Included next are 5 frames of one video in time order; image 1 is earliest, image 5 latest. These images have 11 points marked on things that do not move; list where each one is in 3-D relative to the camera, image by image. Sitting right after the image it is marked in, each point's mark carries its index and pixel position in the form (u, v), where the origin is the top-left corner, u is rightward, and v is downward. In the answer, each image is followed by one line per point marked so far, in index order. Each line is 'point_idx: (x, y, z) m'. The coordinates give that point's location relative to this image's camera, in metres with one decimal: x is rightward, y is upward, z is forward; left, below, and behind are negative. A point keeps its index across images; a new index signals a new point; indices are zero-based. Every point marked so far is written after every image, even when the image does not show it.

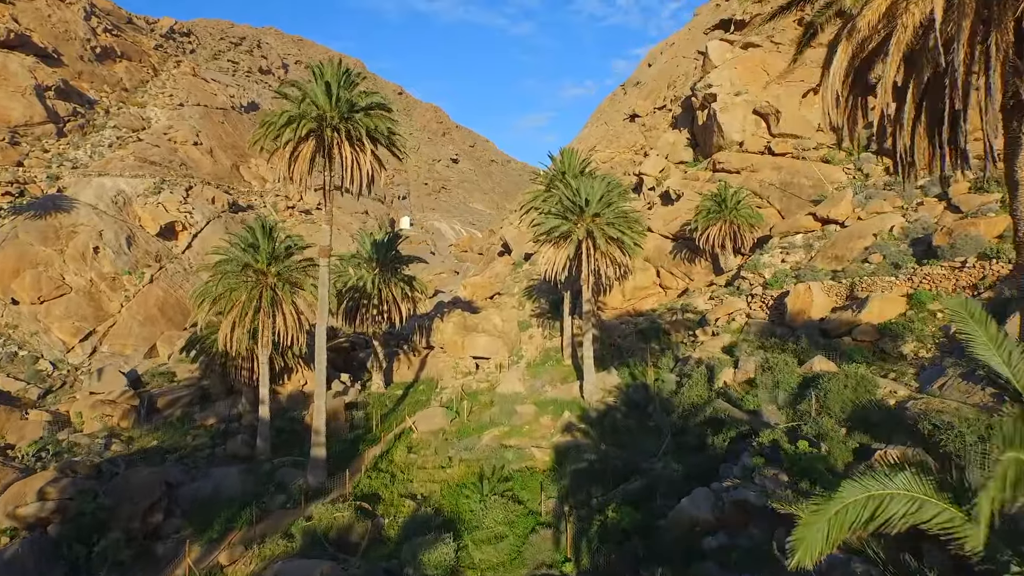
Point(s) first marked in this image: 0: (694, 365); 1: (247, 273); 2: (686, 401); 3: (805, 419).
0: (+6.1, -2.6, +19.6) m
1: (-7.9, +0.5, +17.3) m
2: (+5.2, -3.4, +17.6) m
3: (+6.7, -3.0, +13.4) m
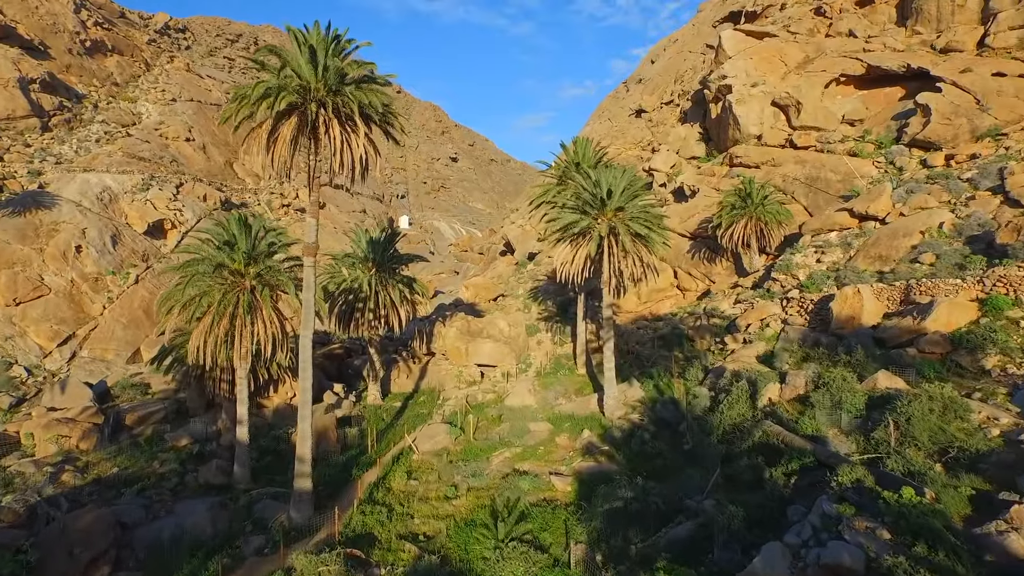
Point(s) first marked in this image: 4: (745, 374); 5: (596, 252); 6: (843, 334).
0: (+6.5, -2.7, +17.4) m
1: (-7.5, +0.4, +15.1) m
2: (+5.6, -3.5, +15.4) m
3: (+7.1, -3.1, +11.1) m
4: (+6.8, -2.5, +17.2) m
5: (+2.6, +1.1, +18.3) m
6: (+10.1, -1.4, +17.9) m
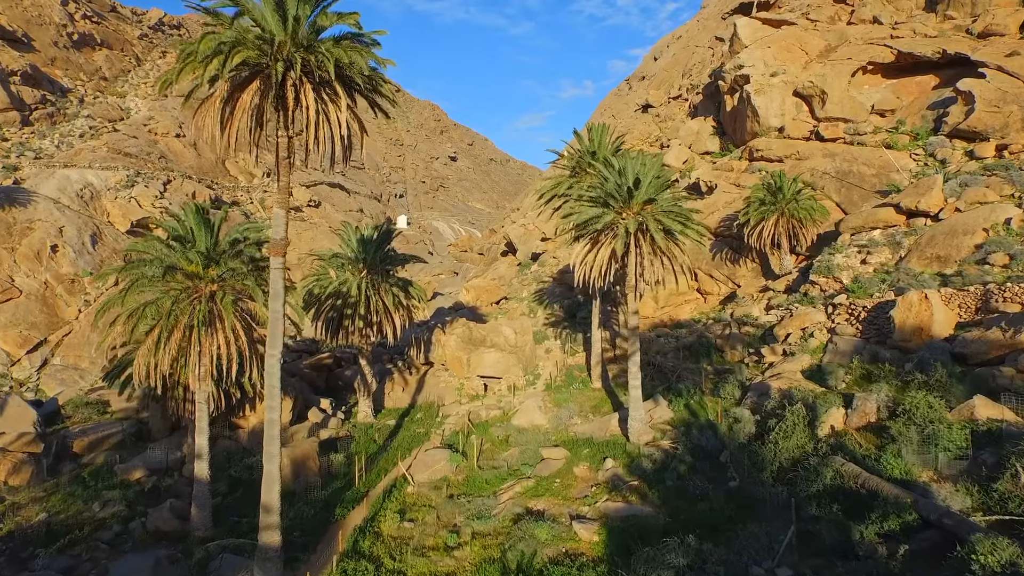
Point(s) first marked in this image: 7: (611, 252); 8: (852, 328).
0: (+6.7, -2.8, +14.8) m
1: (-7.2, +0.2, +12.5) m
2: (+5.9, -3.6, +12.8) m
3: (+7.4, -3.2, +8.6) m
4: (+7.1, -2.6, +14.7) m
5: (+2.9, +1.0, +15.8) m
6: (+10.4, -1.6, +15.3) m
7: (+2.8, +1.0, +16.6) m
8: (+10.3, -1.2, +17.7) m
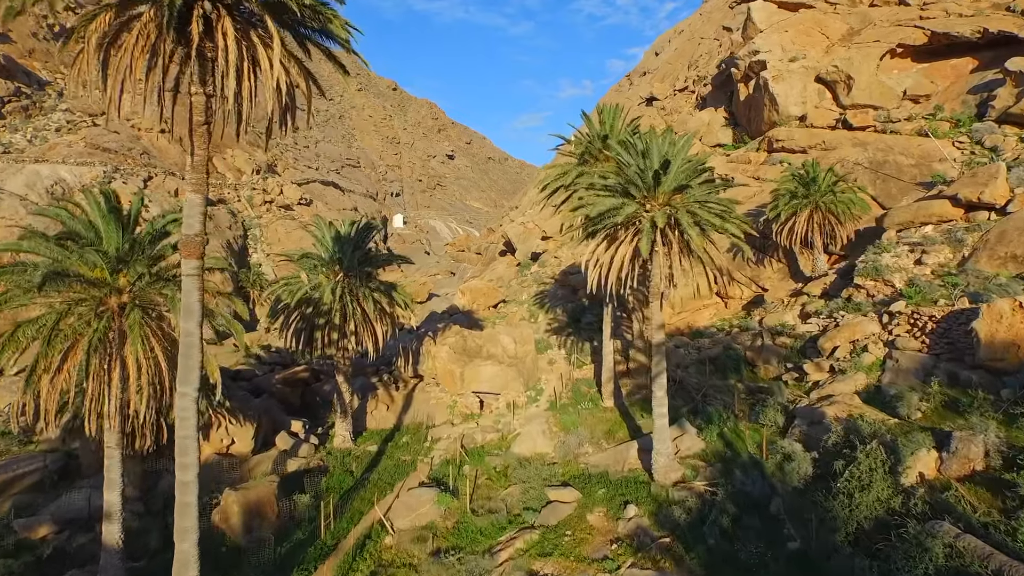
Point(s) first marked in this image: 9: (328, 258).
0: (+6.7, -3.0, +12.0) m
1: (-7.2, 0.0, +9.6) m
2: (+5.9, -3.8, +9.9) m
3: (+7.4, -3.4, +5.7) m
4: (+7.1, -2.8, +11.8) m
5: (+2.9, +0.8, +12.9) m
6: (+10.4, -1.7, +12.4) m
7: (+2.8, +0.8, +13.7) m
8: (+10.3, -1.3, +14.9) m
9: (-5.9, +1.0, +18.7) m
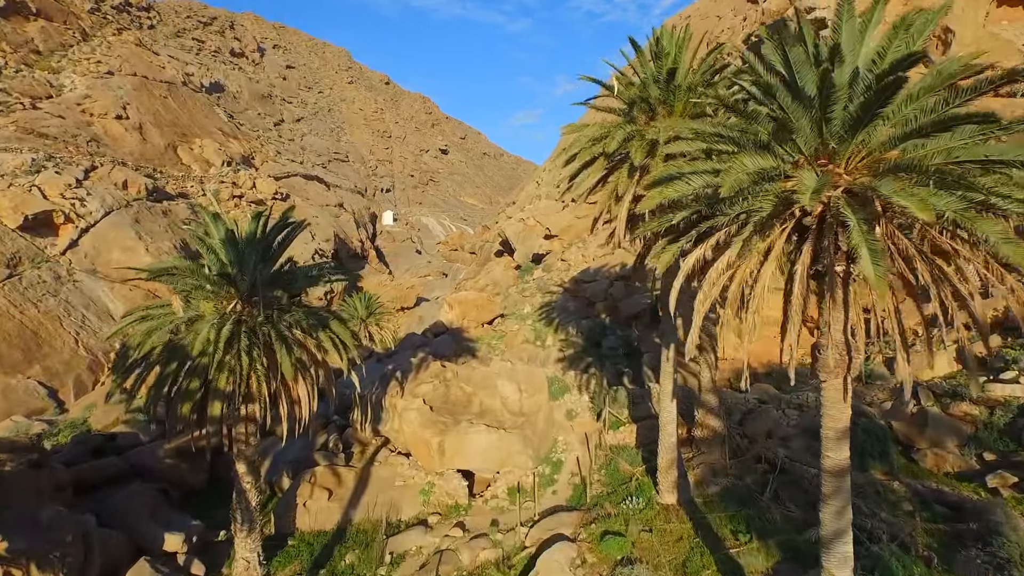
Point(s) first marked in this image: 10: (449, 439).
0: (+6.9, -3.7, +4.7) m
1: (-7.0, -0.7, +2.2) m
2: (+6.1, -4.5, +2.6) m
3: (+7.6, -4.1, -1.6) m
4: (+7.3, -3.5, +4.5) m
5: (+3.1, +0.1, +5.5) m
6: (+10.5, -2.4, +5.1) m
7: (+3.0, +0.1, +6.4) m
8: (+10.4, -2.0, +7.6) m
9: (-5.7, +0.3, +11.3) m
10: (-1.6, -3.7, +14.8) m
